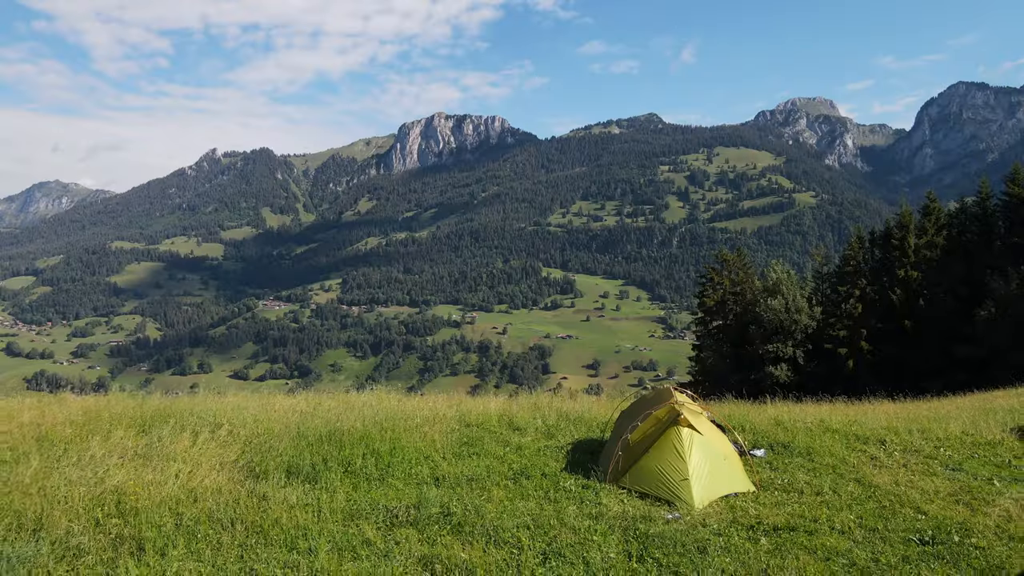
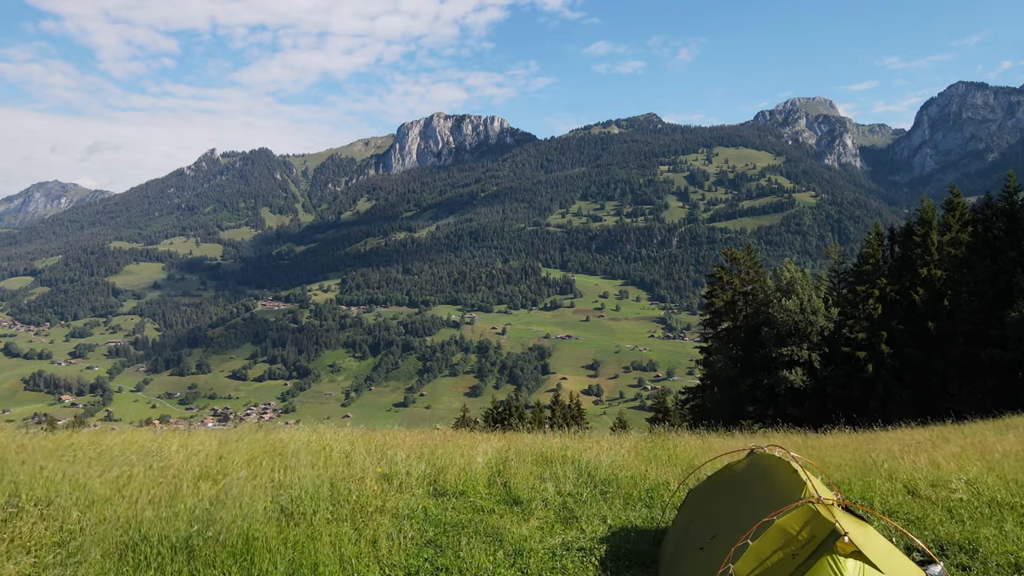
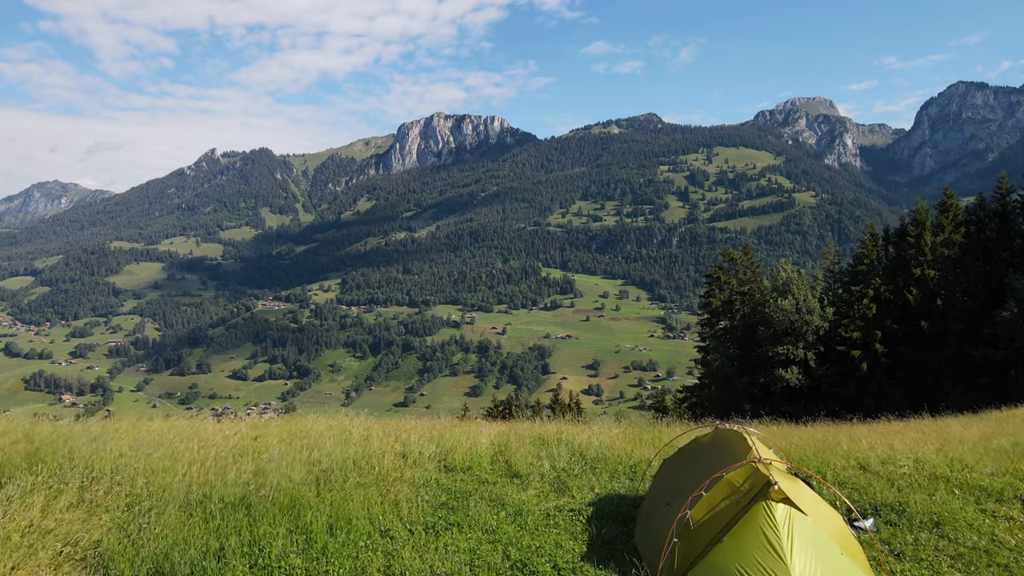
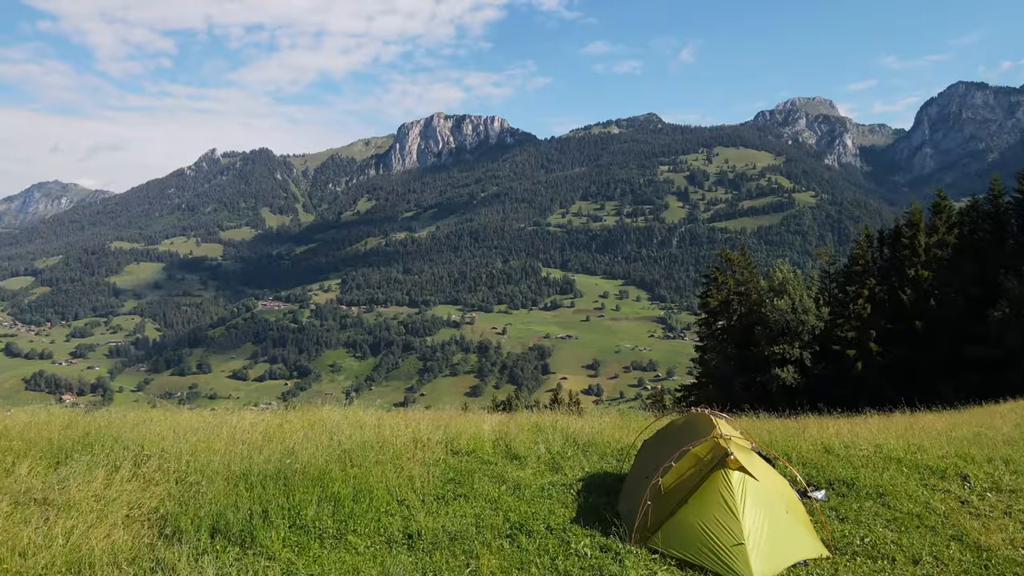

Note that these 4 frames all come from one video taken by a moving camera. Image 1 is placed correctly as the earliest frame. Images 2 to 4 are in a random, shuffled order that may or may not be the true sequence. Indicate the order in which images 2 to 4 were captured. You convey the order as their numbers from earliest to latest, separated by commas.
4, 3, 2
